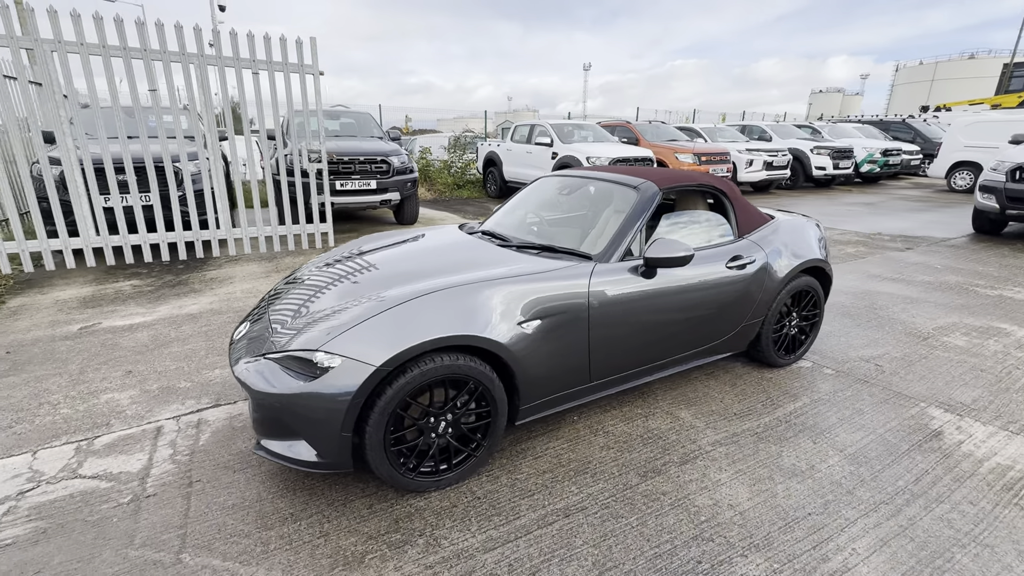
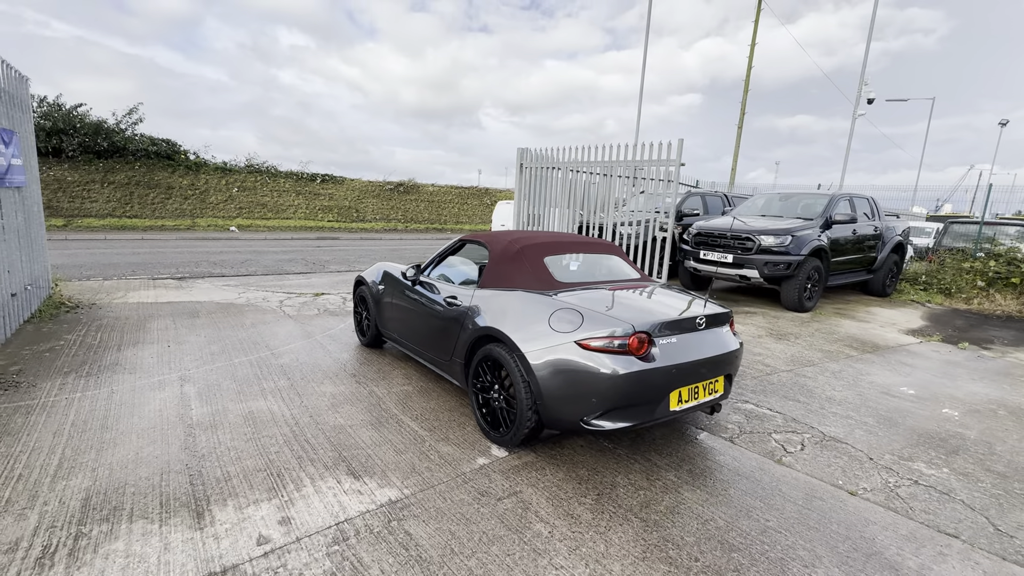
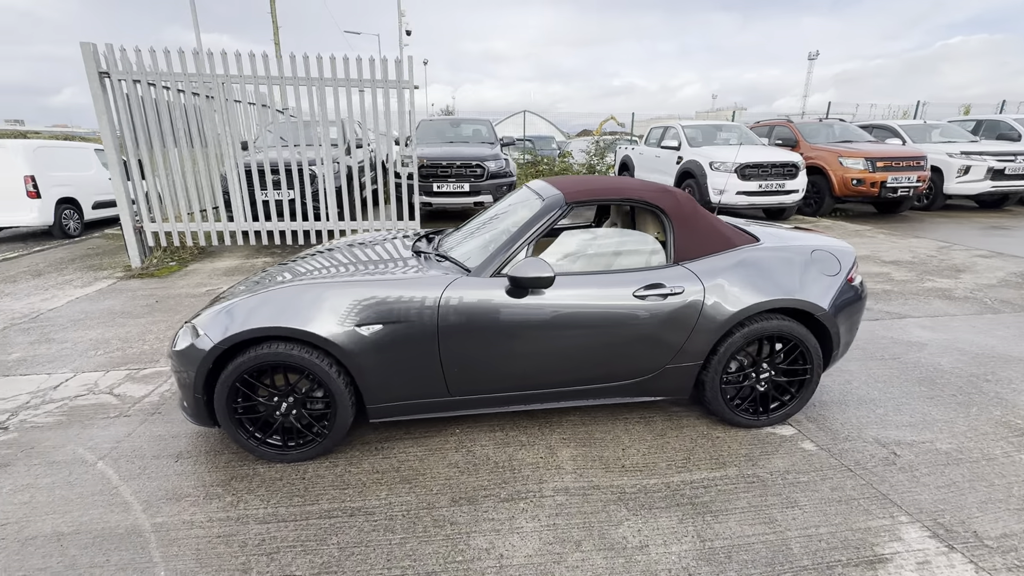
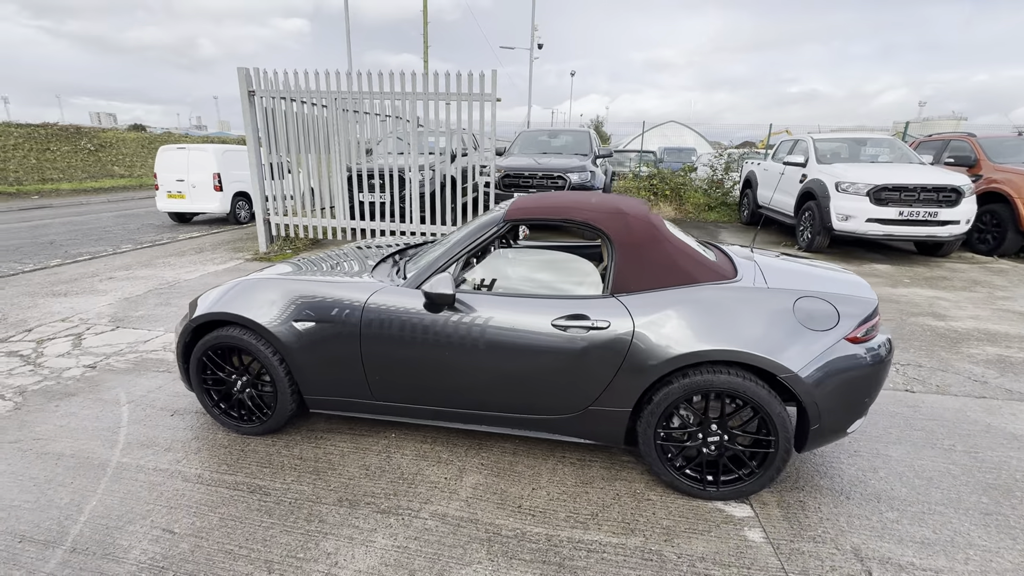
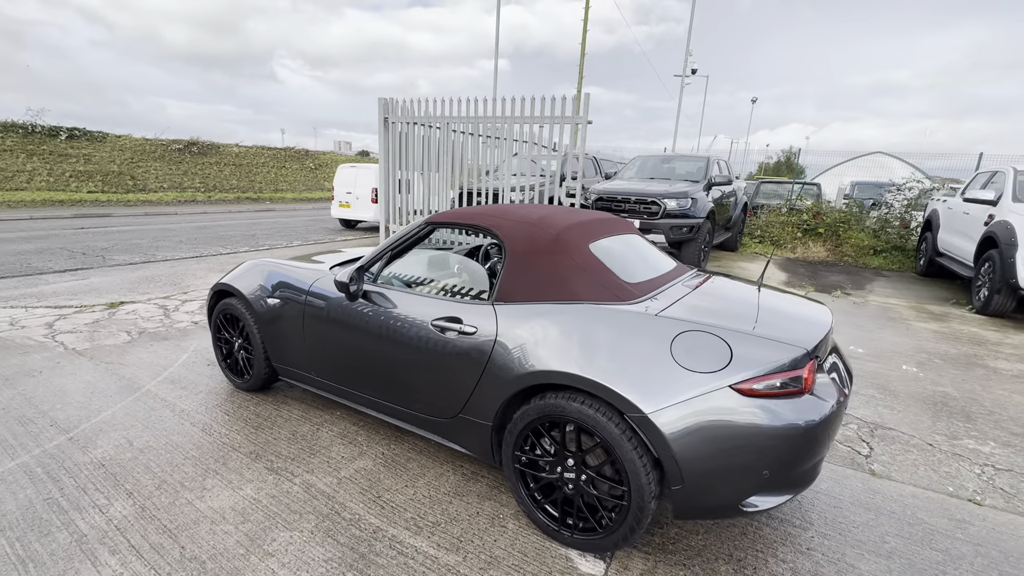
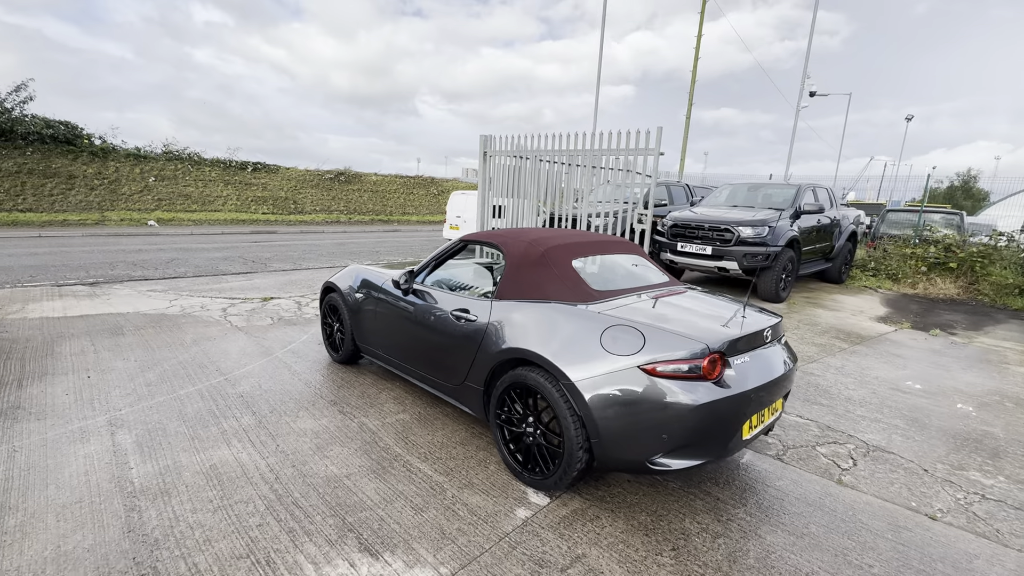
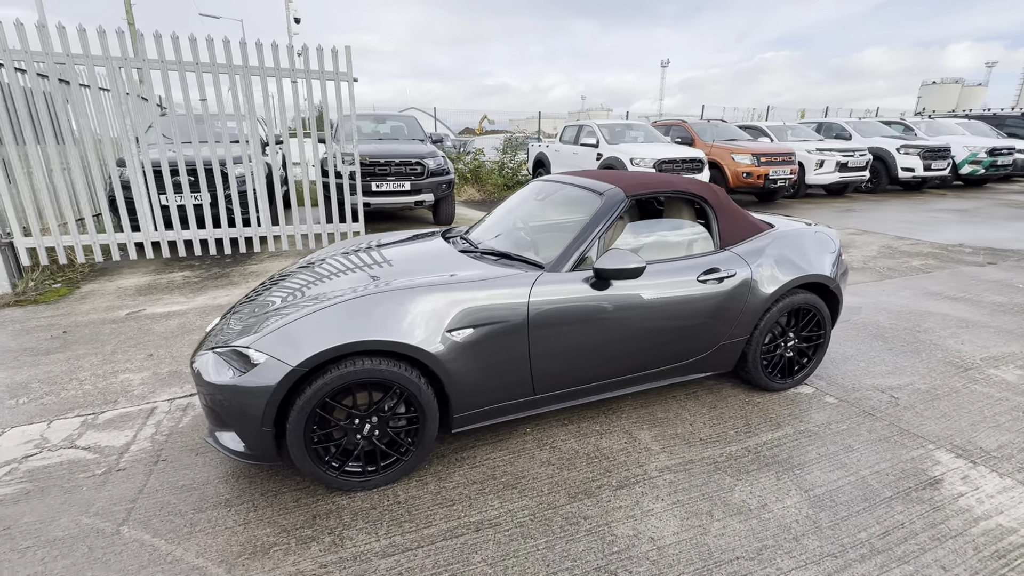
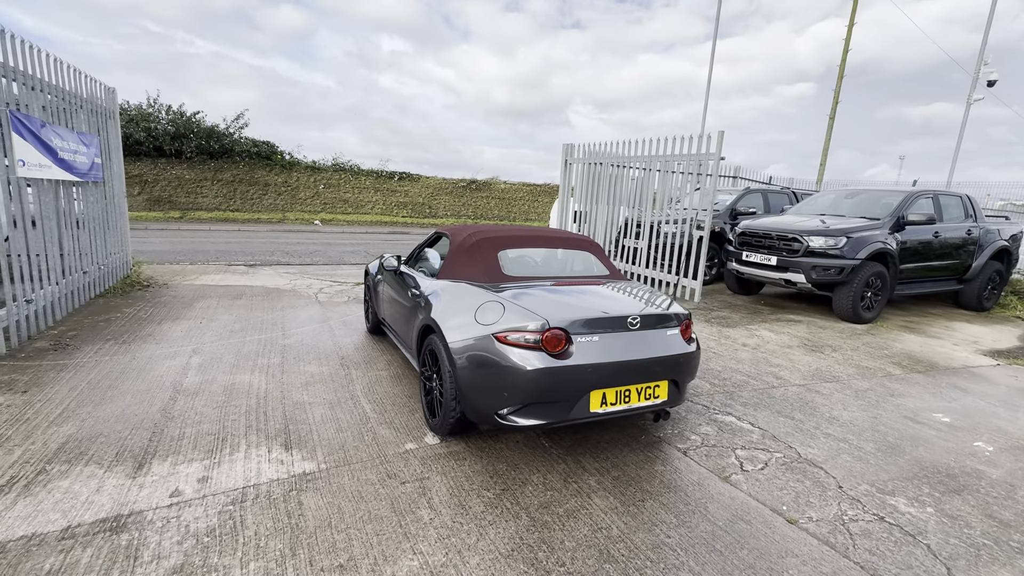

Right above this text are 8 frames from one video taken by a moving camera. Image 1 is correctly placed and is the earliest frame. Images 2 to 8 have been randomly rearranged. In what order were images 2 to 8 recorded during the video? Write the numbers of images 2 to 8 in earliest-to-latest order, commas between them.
7, 3, 4, 5, 6, 2, 8
